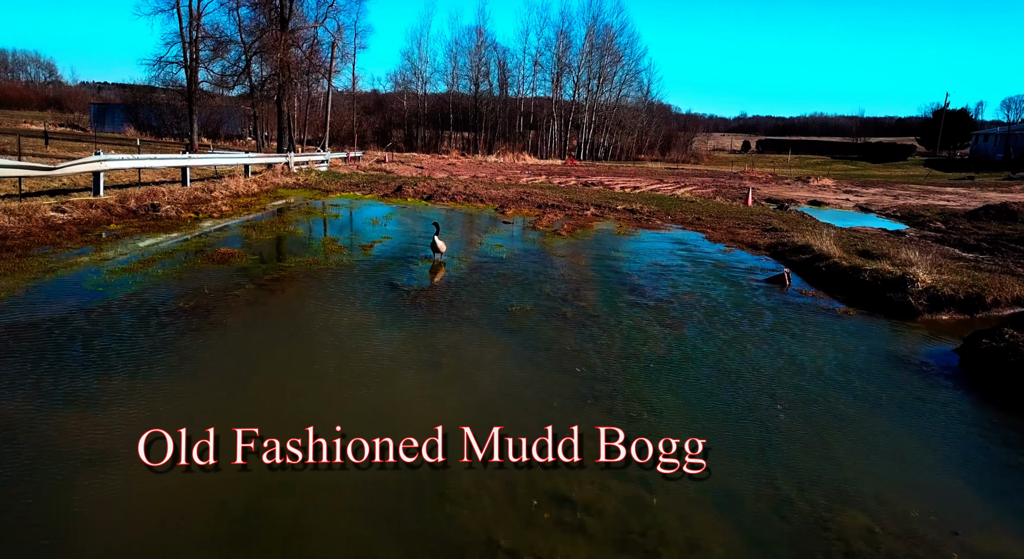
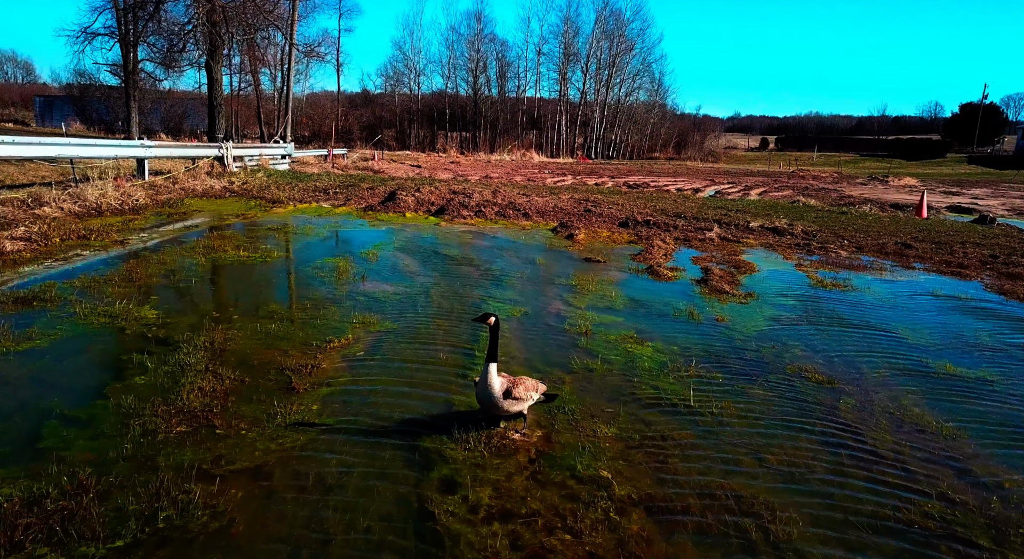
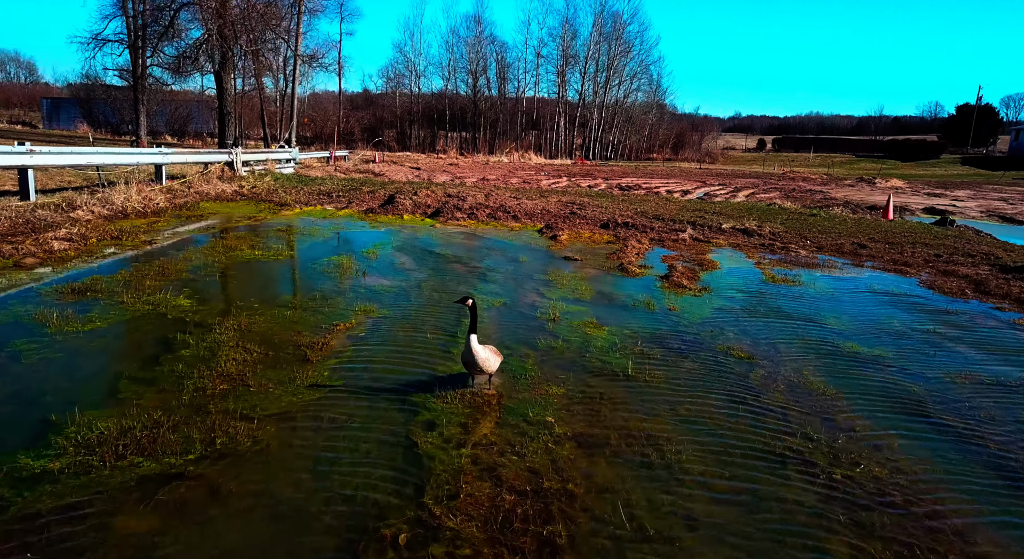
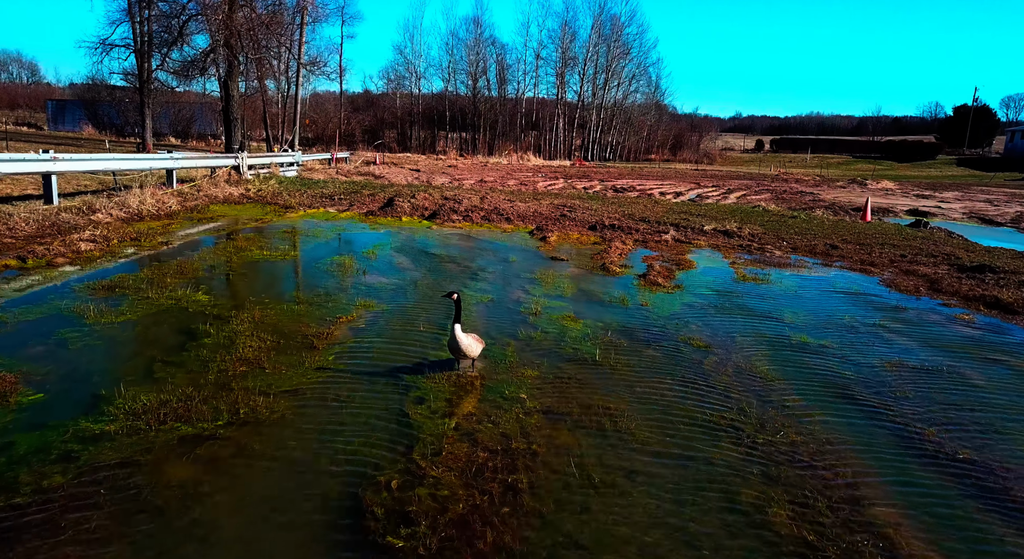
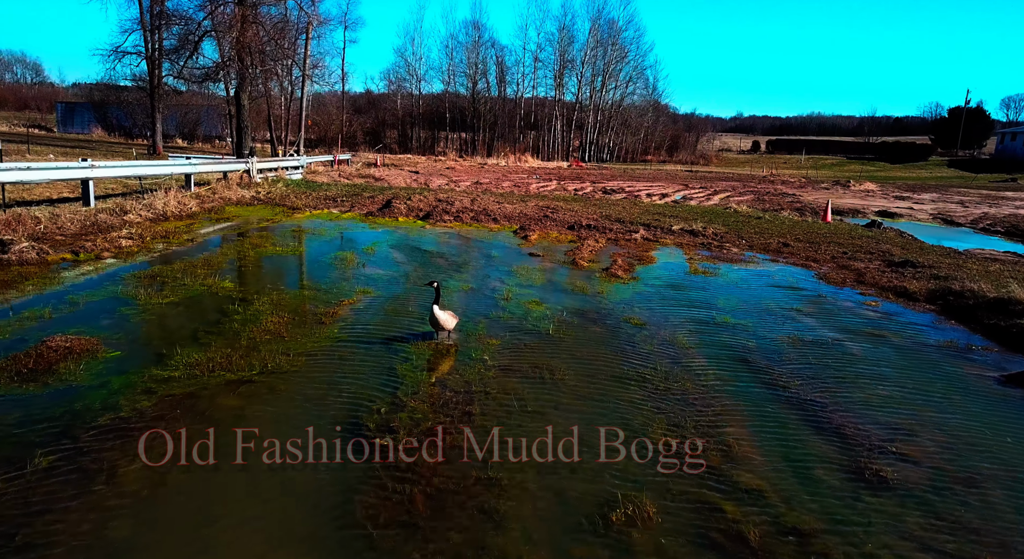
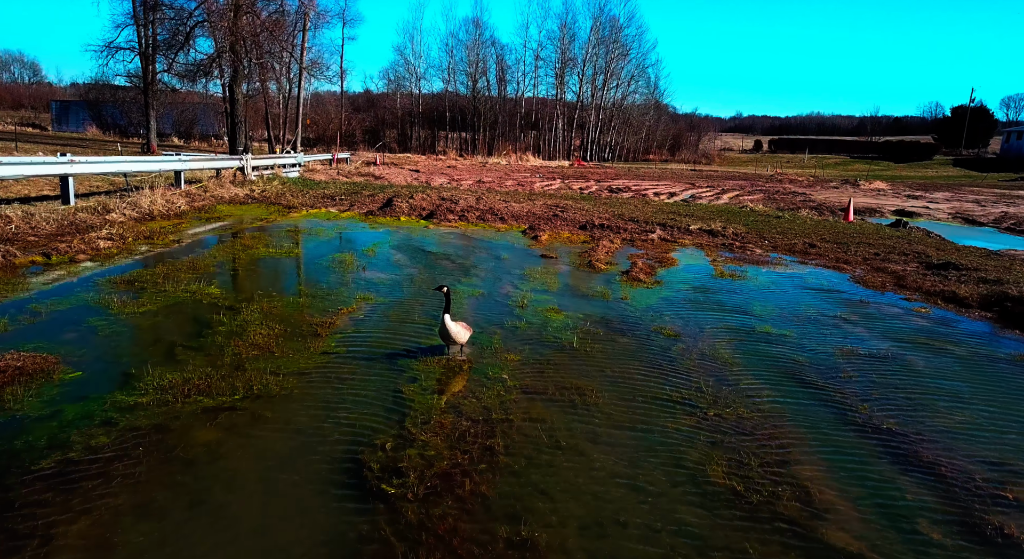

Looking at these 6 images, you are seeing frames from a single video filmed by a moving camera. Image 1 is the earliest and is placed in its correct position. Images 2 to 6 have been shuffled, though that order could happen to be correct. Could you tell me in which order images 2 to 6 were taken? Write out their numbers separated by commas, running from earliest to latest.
5, 6, 4, 3, 2
